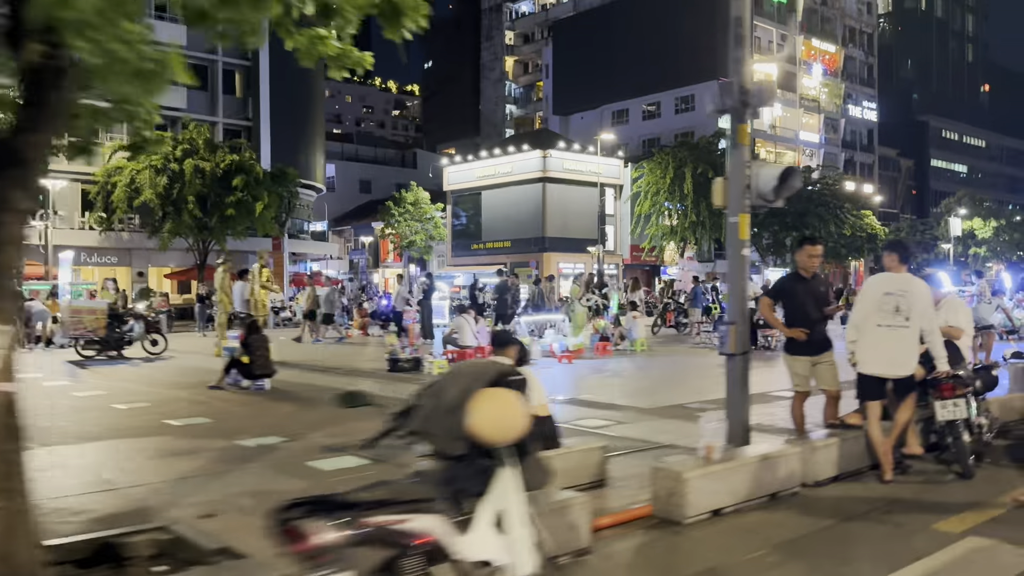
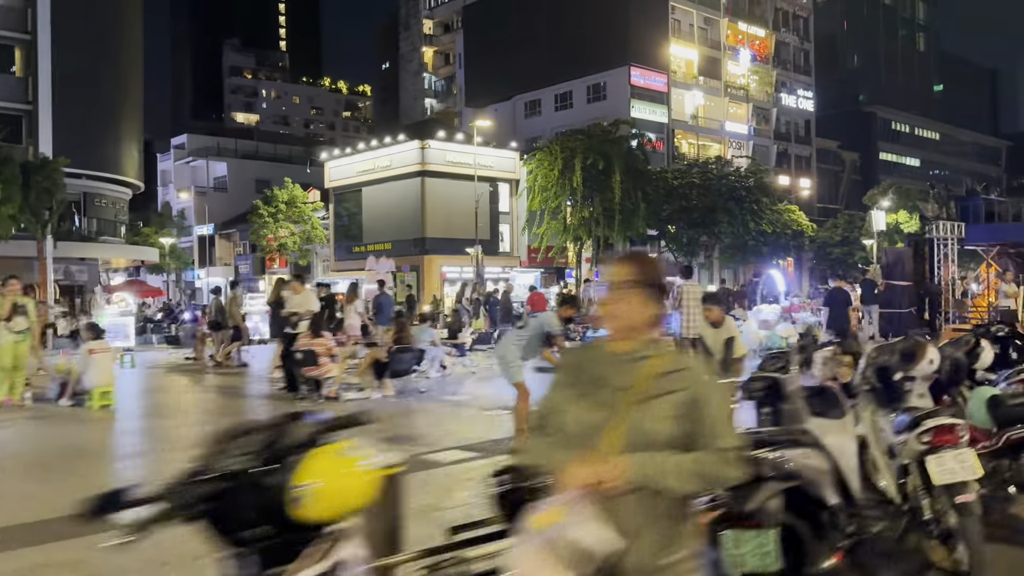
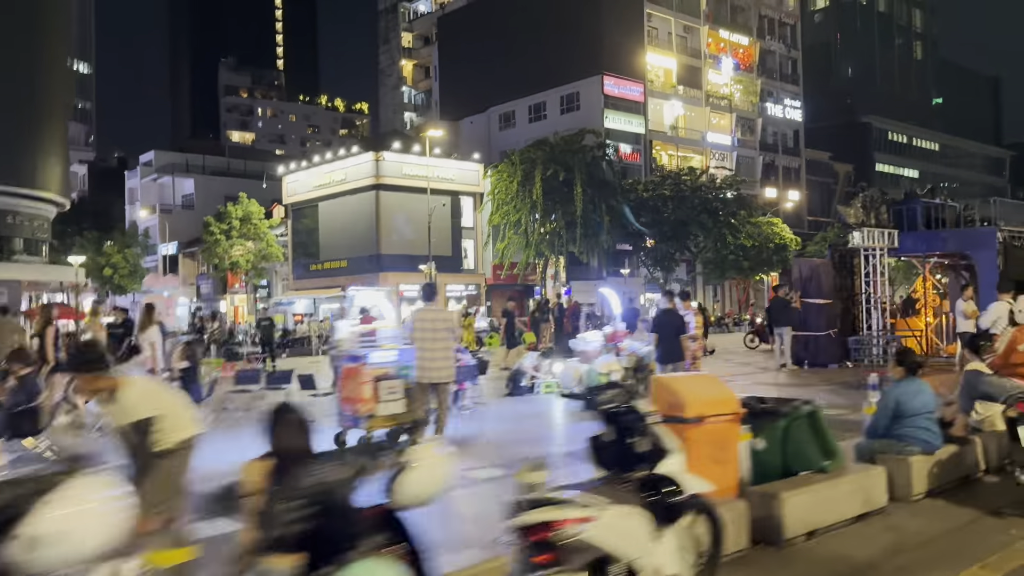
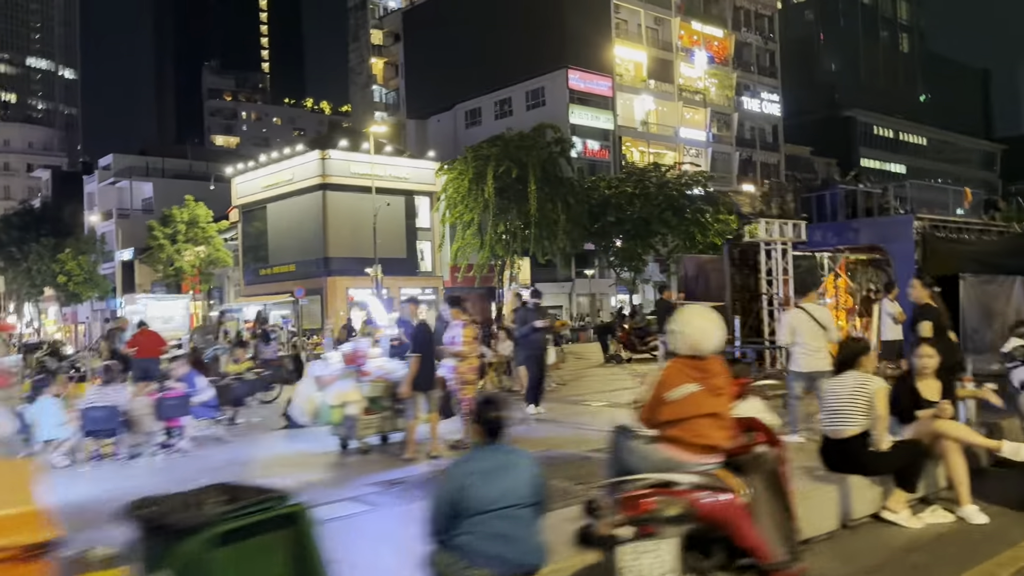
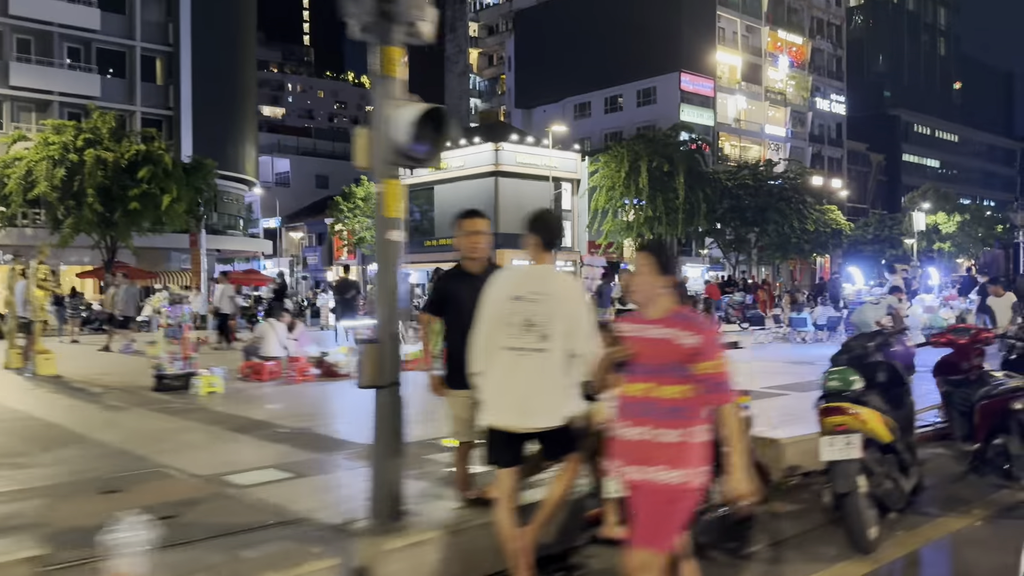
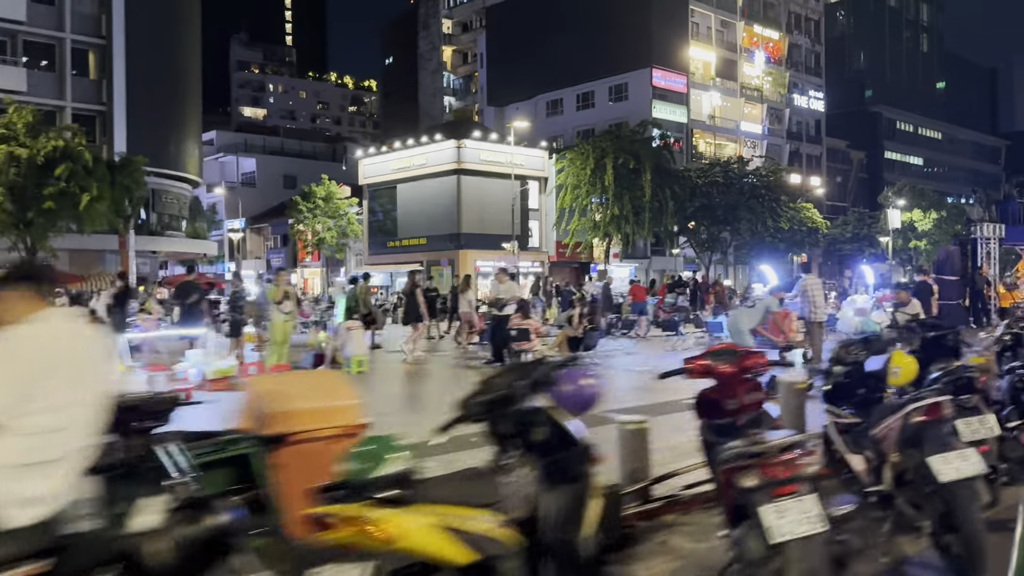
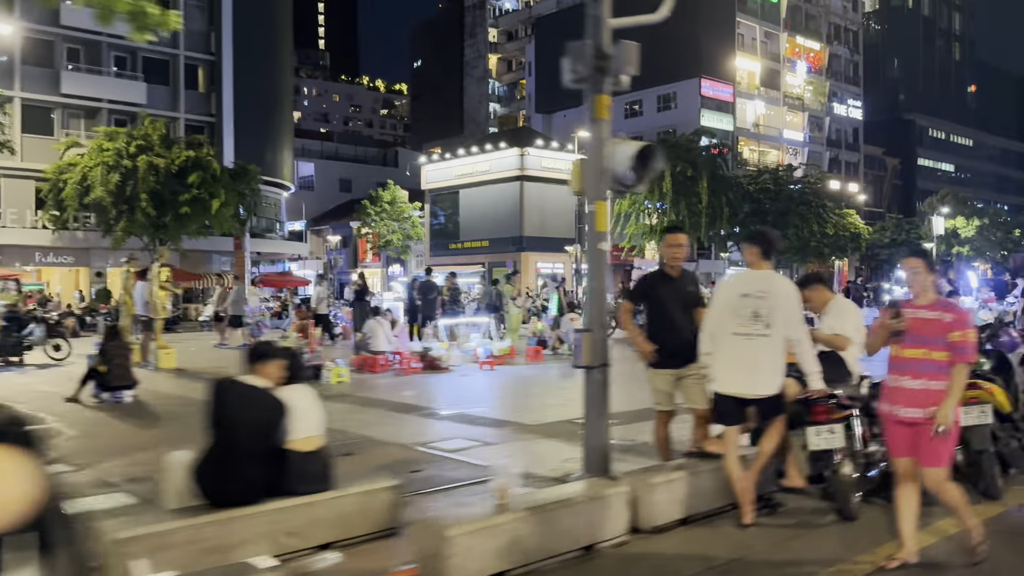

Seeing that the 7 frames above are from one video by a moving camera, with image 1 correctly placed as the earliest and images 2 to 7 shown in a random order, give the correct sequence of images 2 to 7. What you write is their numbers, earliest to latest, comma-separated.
7, 5, 6, 2, 3, 4
